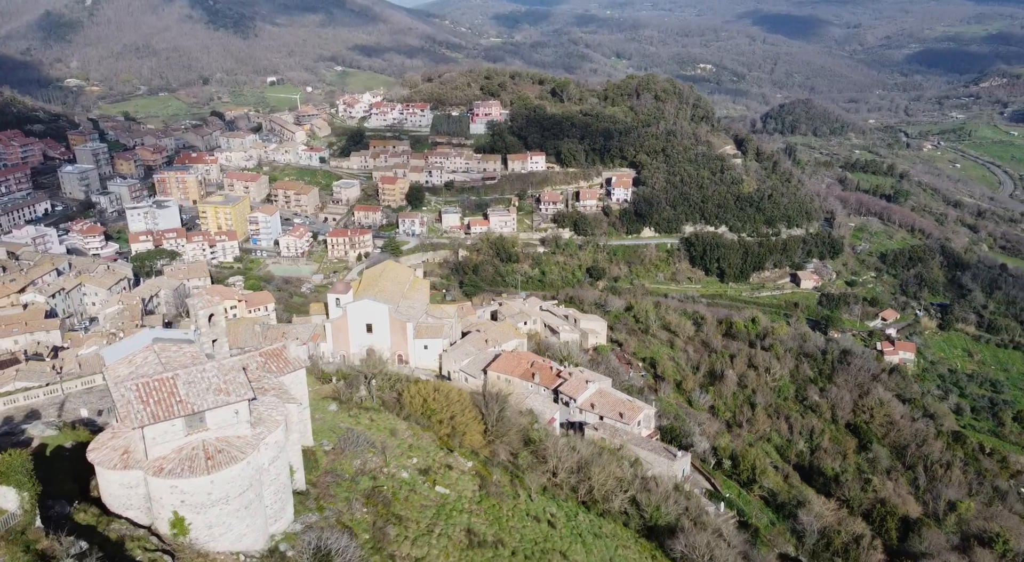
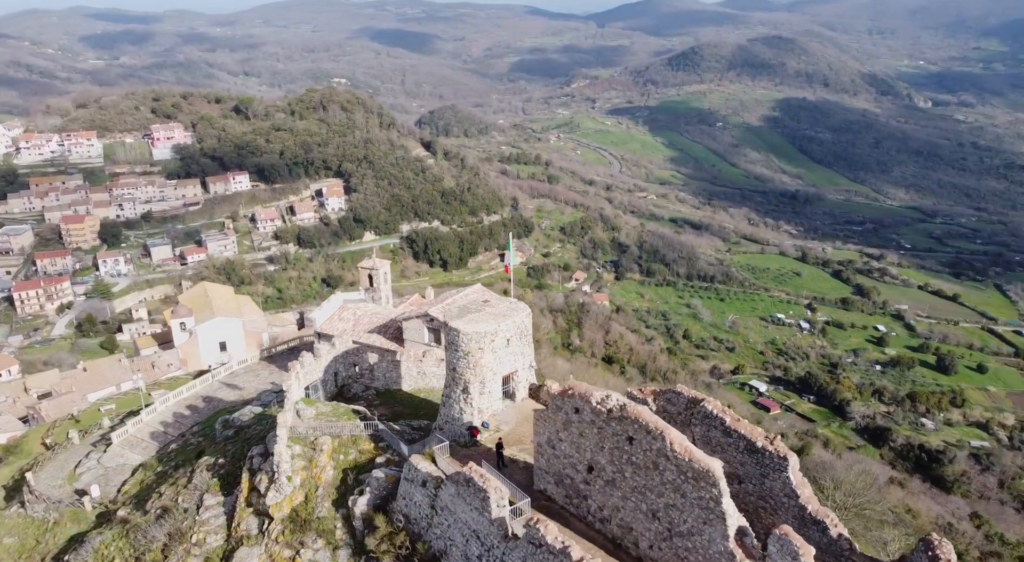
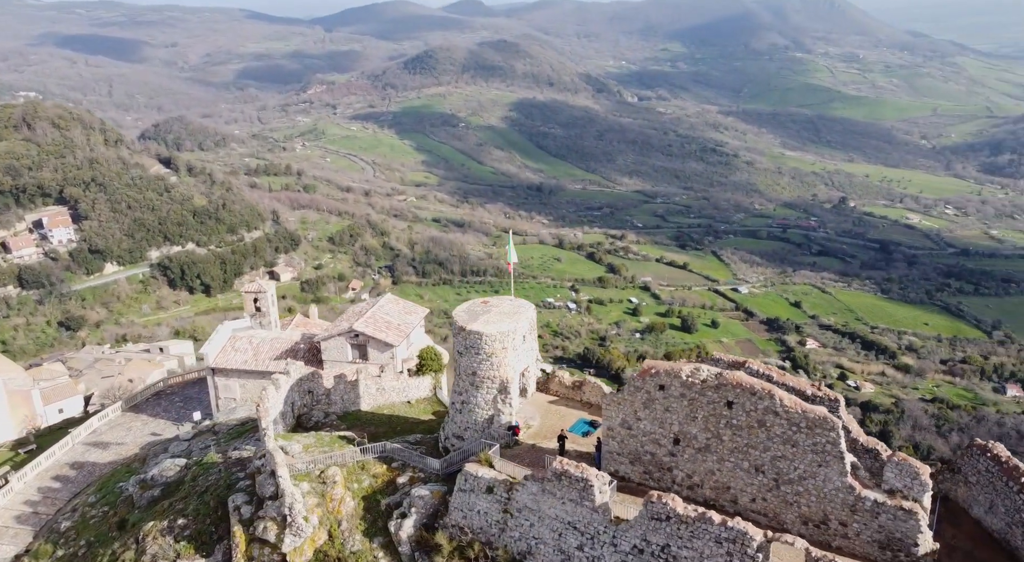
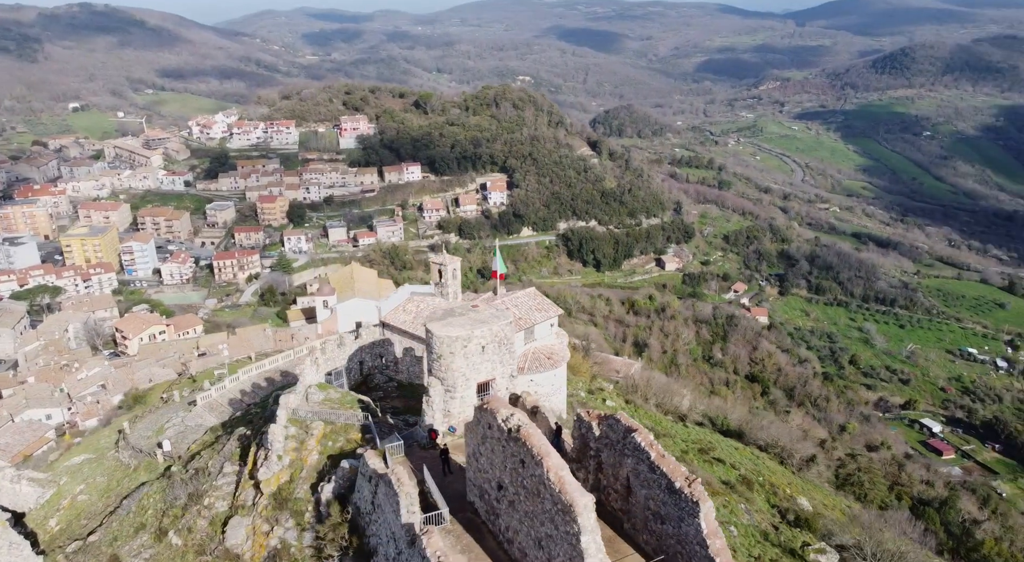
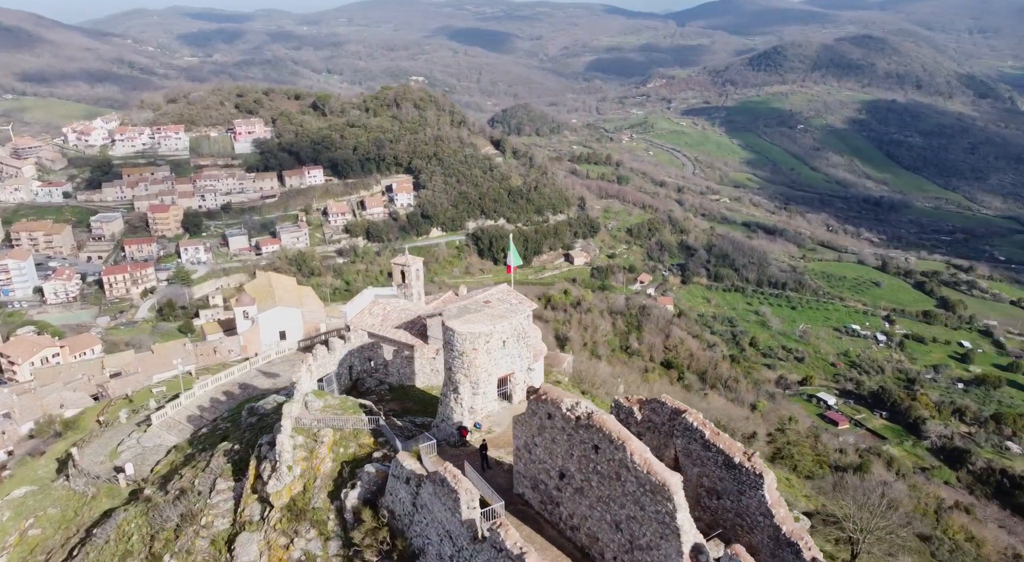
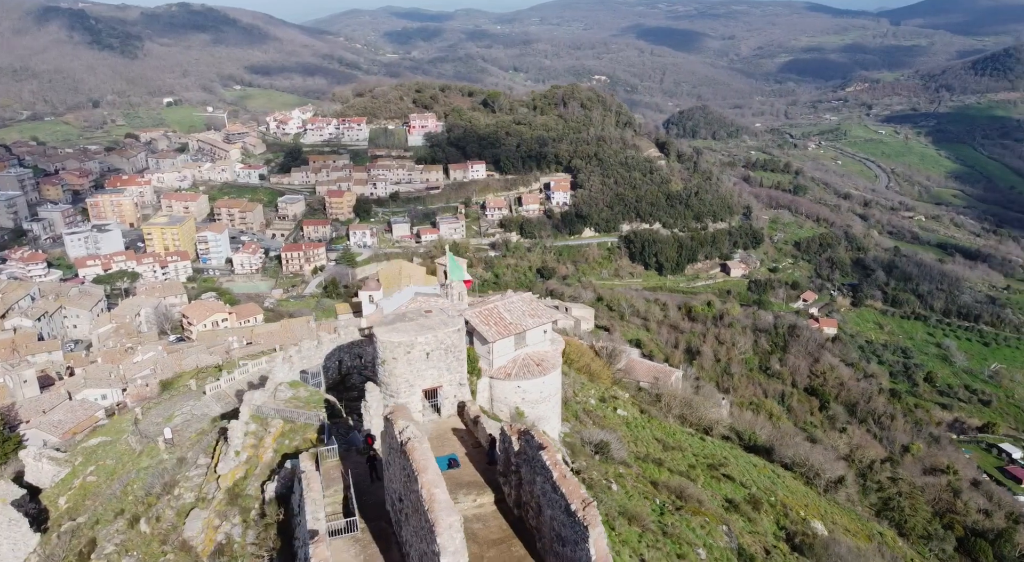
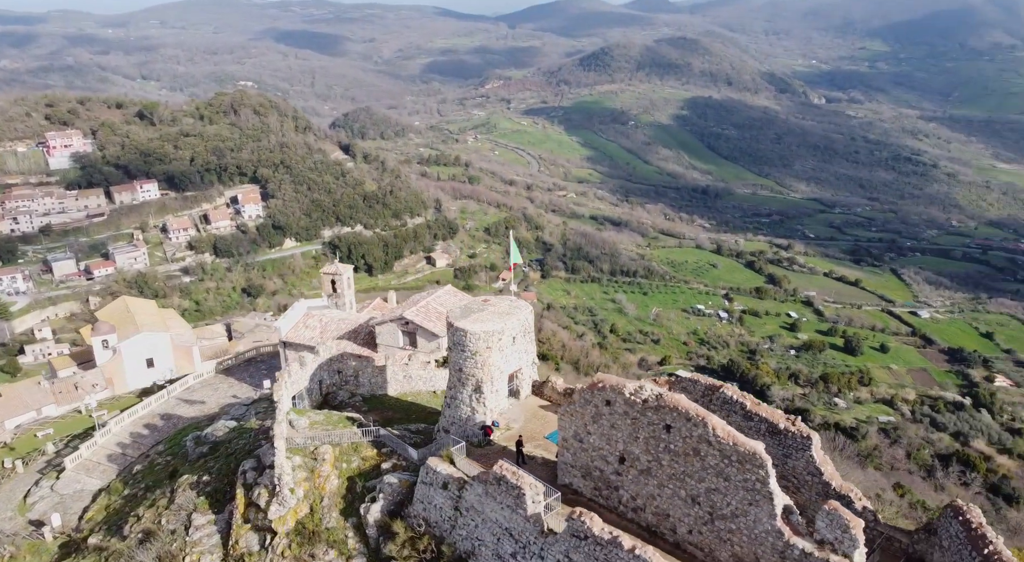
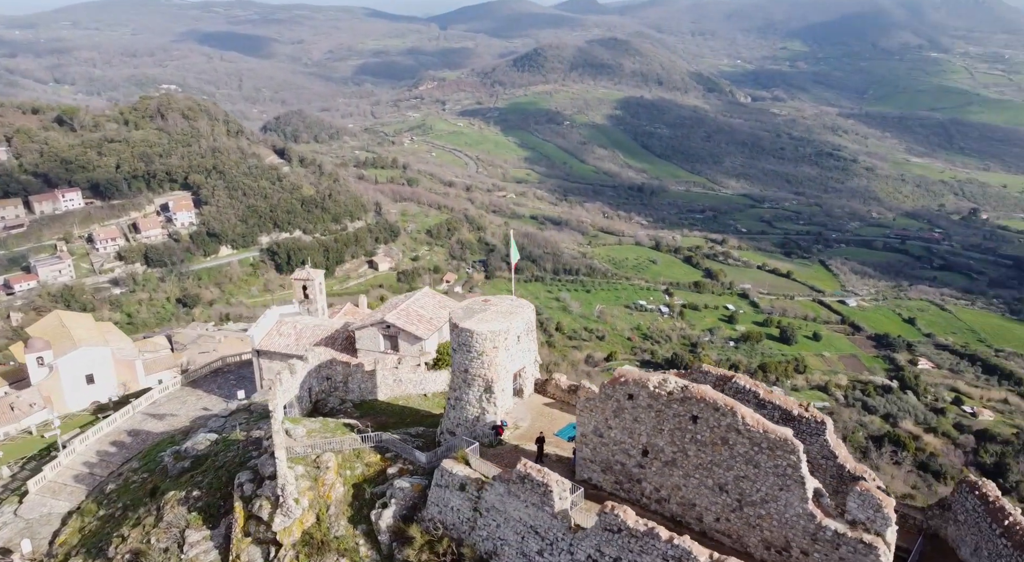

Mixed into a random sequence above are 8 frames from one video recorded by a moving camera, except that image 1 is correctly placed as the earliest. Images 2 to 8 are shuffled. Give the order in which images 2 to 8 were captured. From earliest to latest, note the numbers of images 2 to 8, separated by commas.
6, 4, 5, 2, 7, 8, 3
